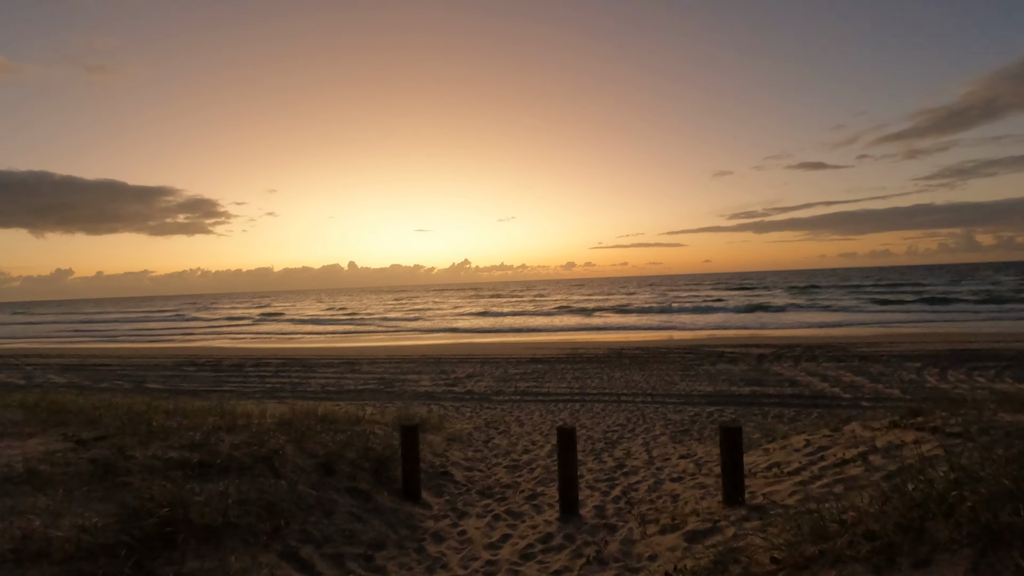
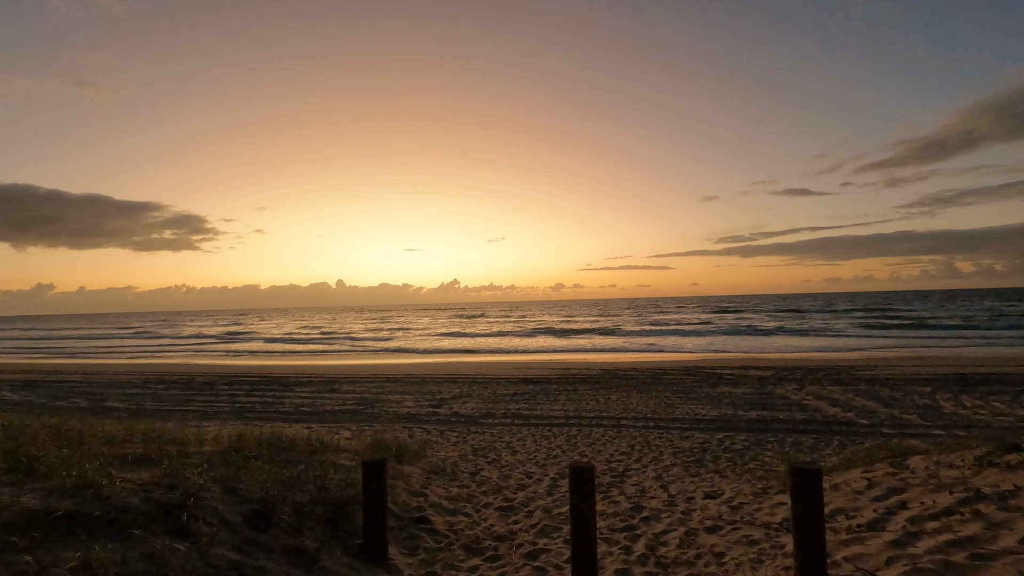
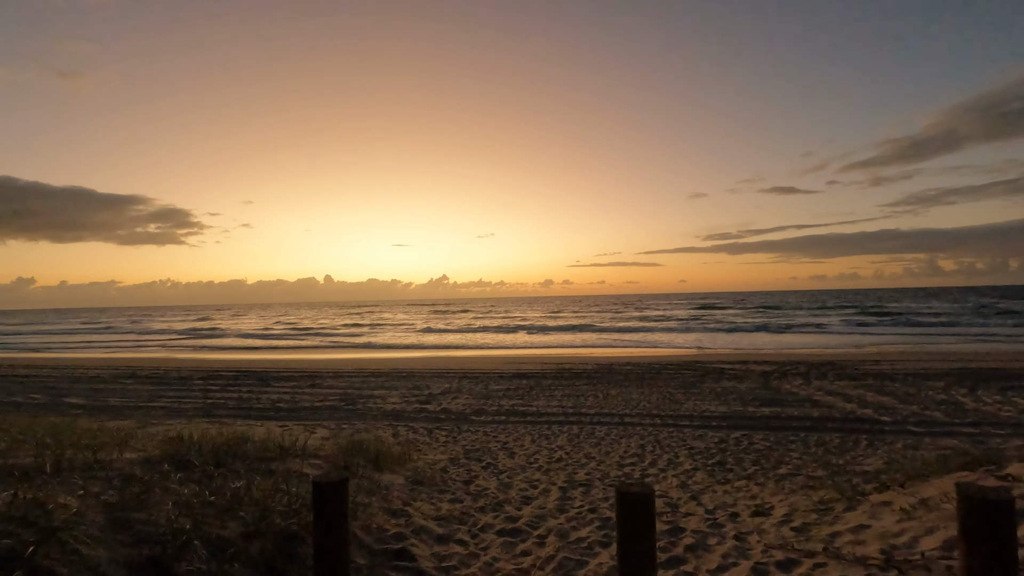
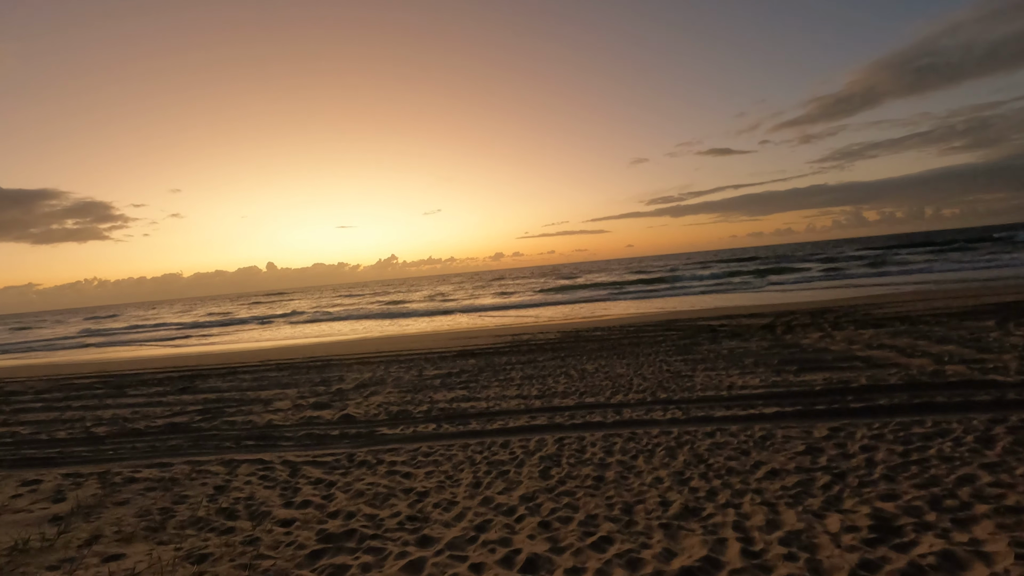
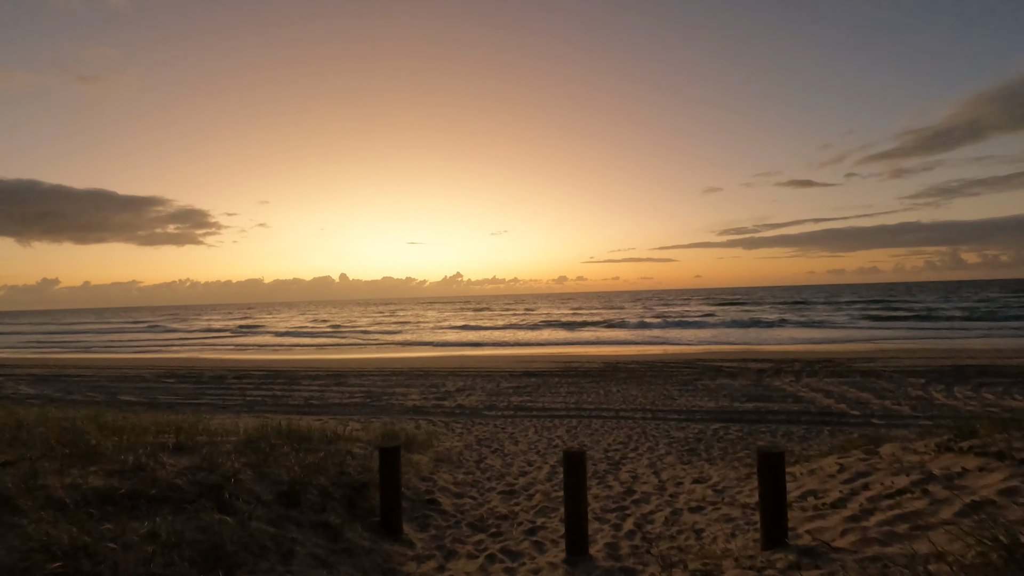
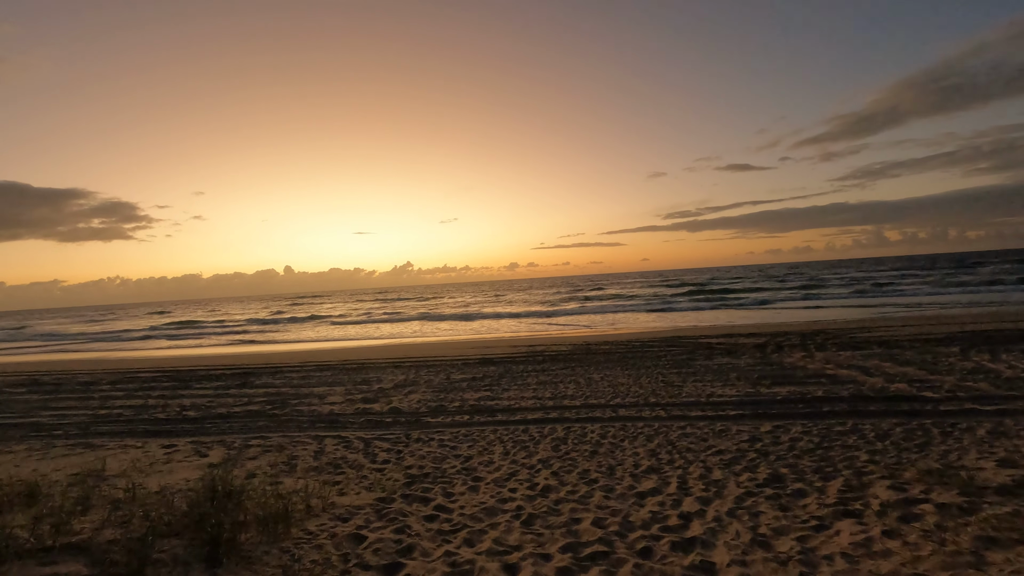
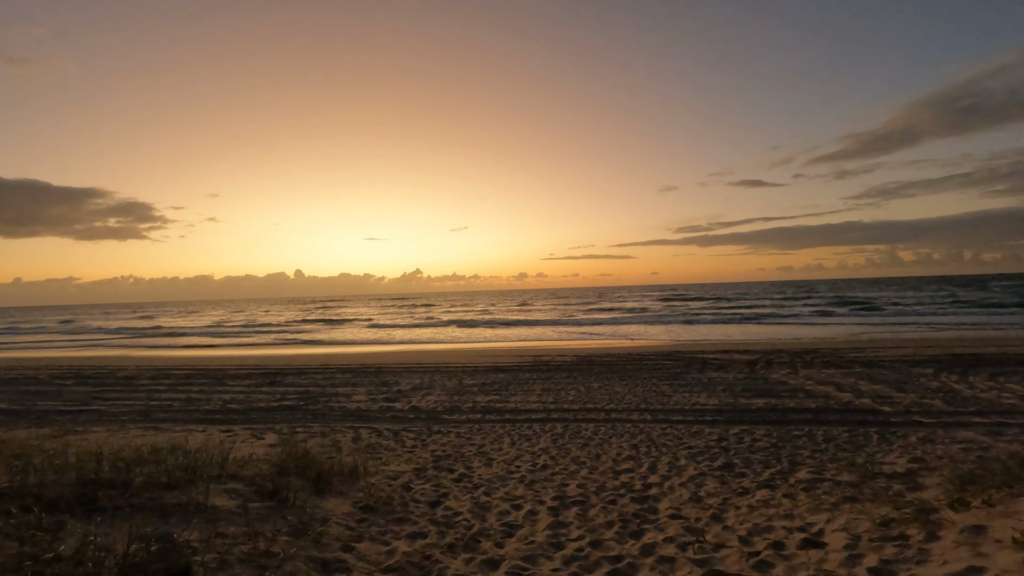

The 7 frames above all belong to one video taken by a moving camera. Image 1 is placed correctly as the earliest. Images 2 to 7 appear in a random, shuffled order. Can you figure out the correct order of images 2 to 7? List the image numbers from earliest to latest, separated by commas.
5, 2, 3, 7, 6, 4
